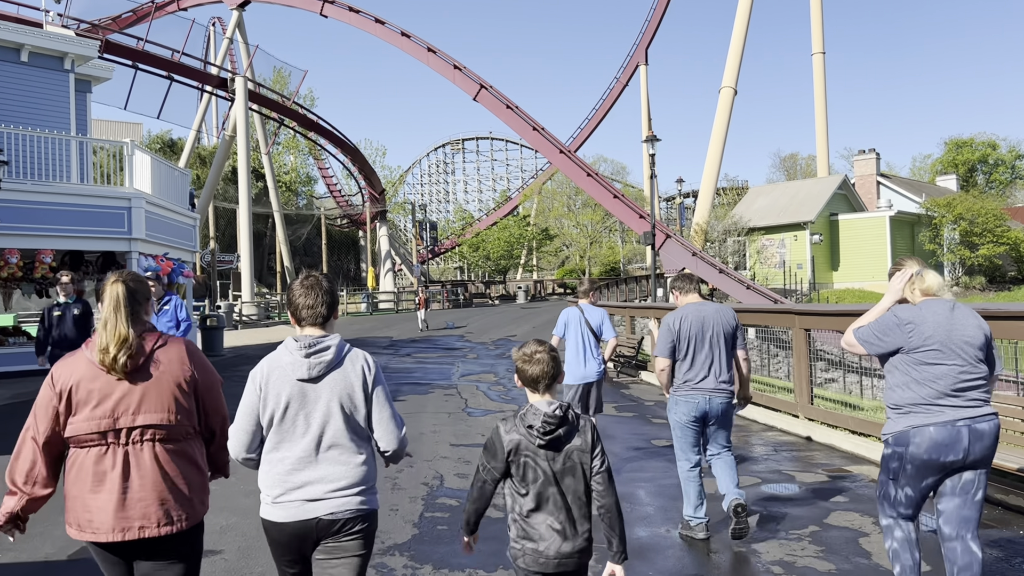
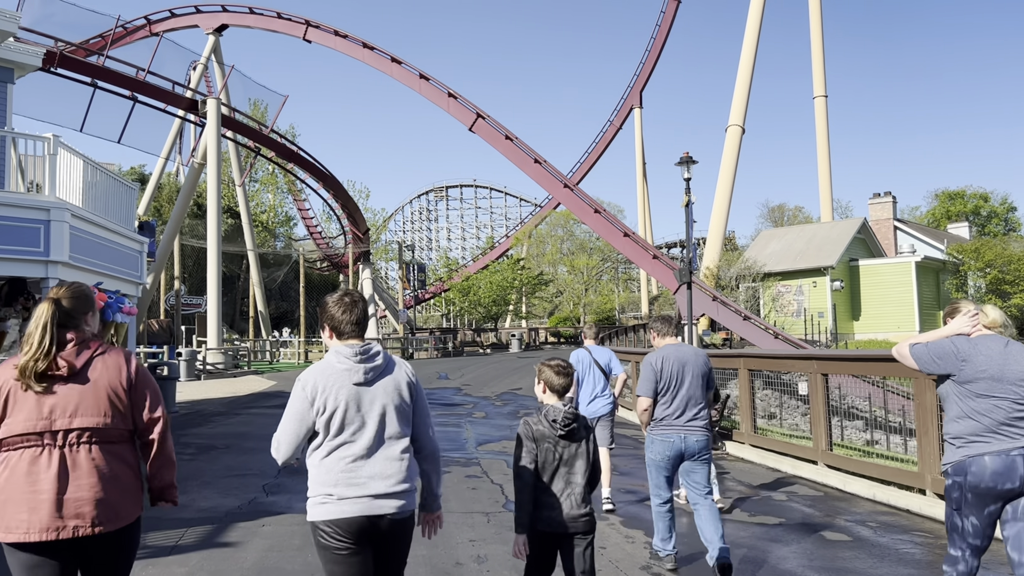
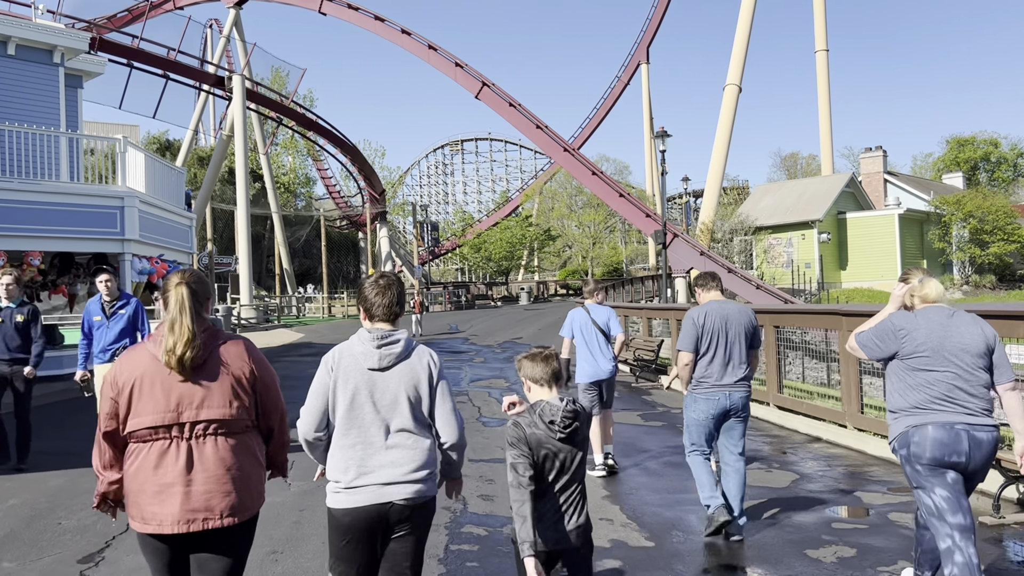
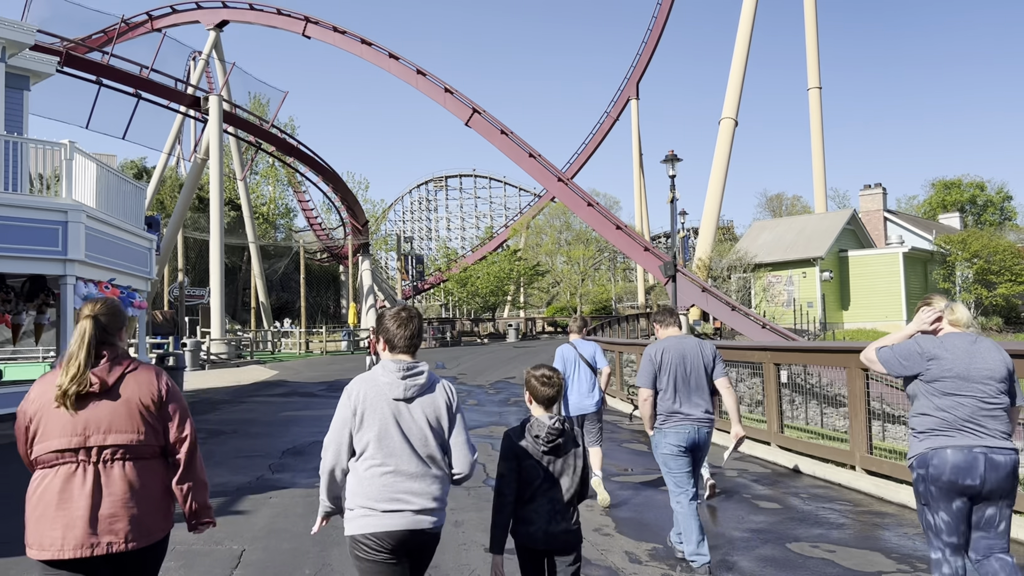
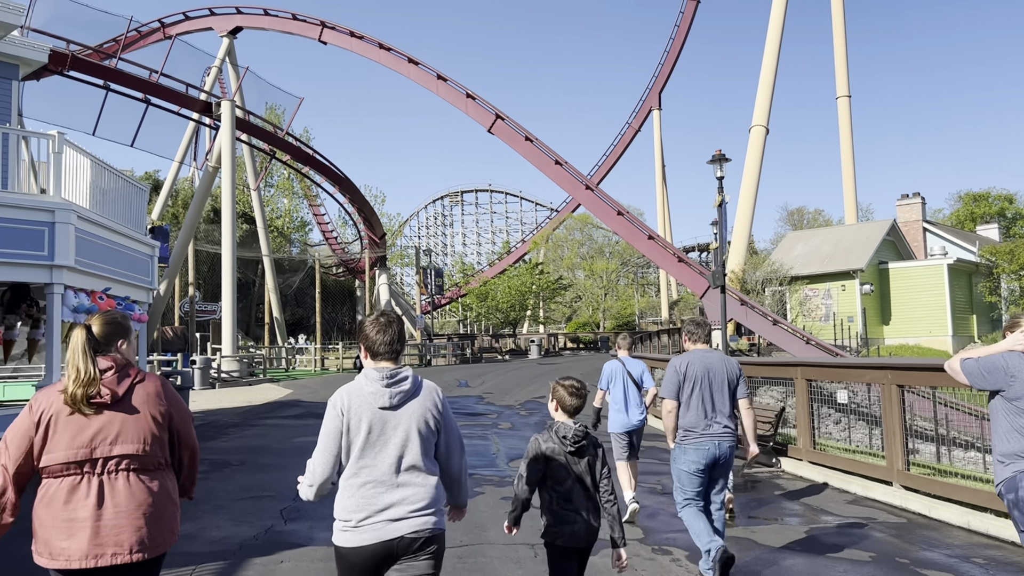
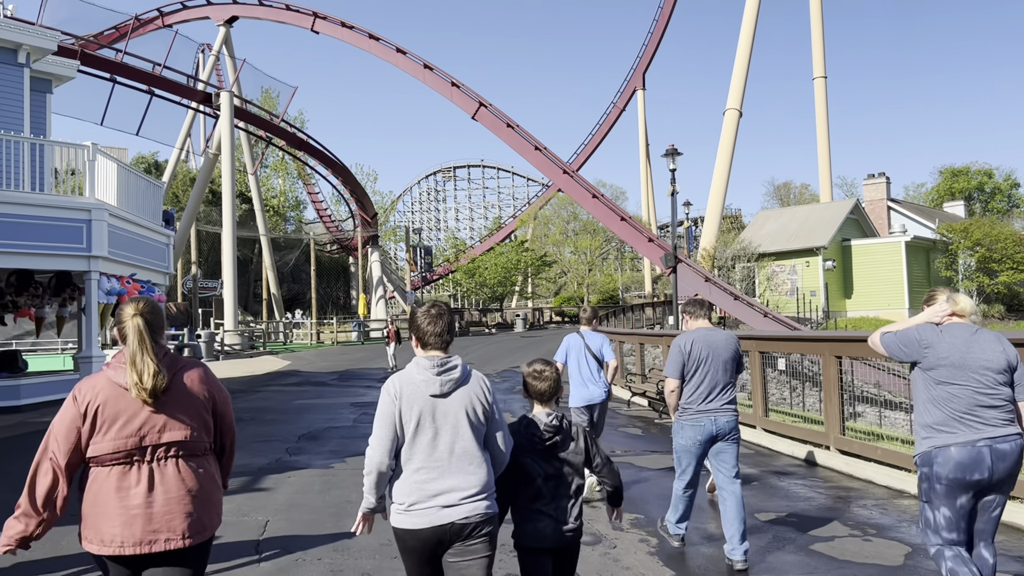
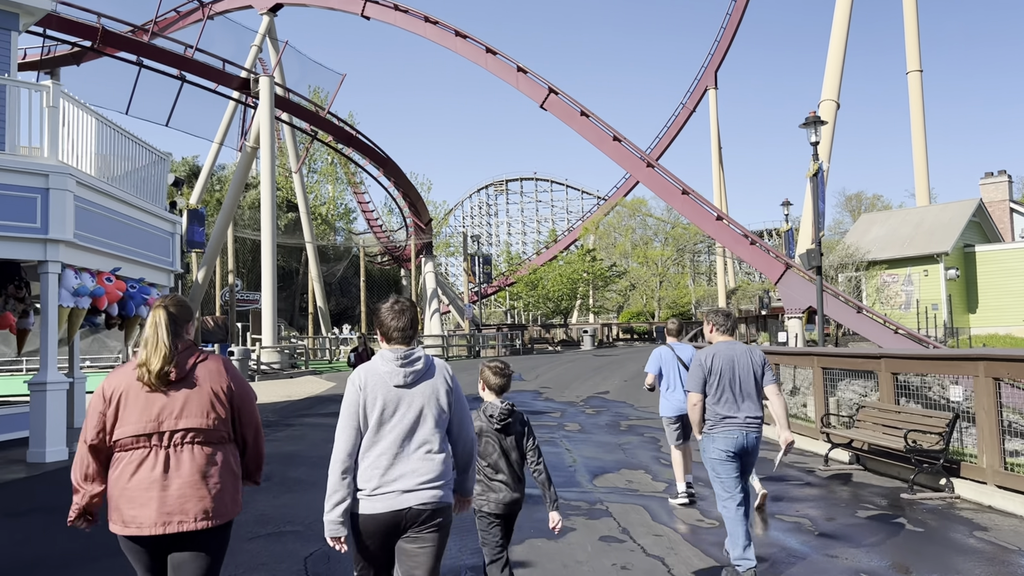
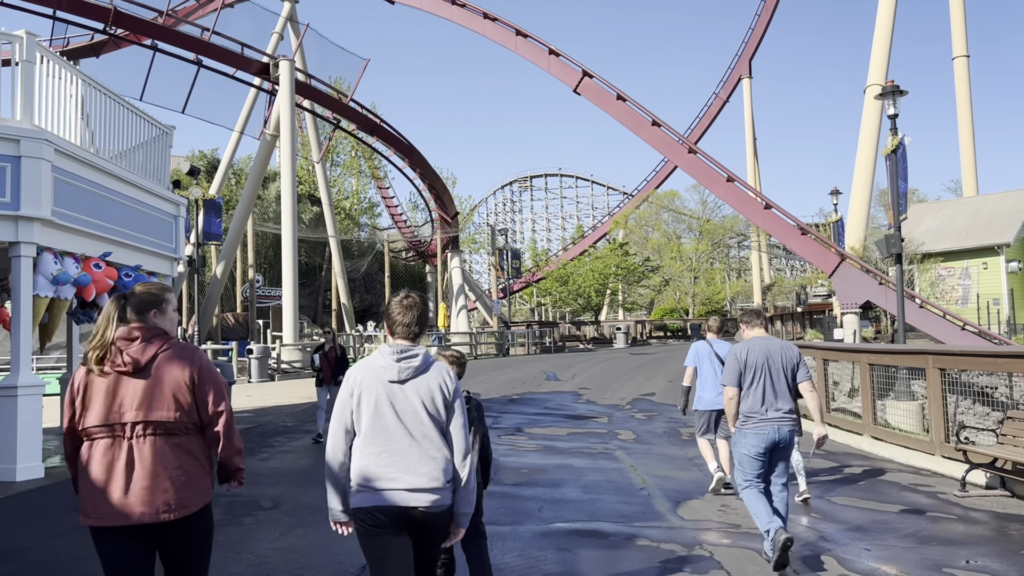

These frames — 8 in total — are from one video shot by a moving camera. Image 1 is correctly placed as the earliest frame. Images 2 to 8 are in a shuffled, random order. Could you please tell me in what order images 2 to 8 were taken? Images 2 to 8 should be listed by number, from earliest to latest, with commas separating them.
3, 6, 4, 2, 5, 7, 8
